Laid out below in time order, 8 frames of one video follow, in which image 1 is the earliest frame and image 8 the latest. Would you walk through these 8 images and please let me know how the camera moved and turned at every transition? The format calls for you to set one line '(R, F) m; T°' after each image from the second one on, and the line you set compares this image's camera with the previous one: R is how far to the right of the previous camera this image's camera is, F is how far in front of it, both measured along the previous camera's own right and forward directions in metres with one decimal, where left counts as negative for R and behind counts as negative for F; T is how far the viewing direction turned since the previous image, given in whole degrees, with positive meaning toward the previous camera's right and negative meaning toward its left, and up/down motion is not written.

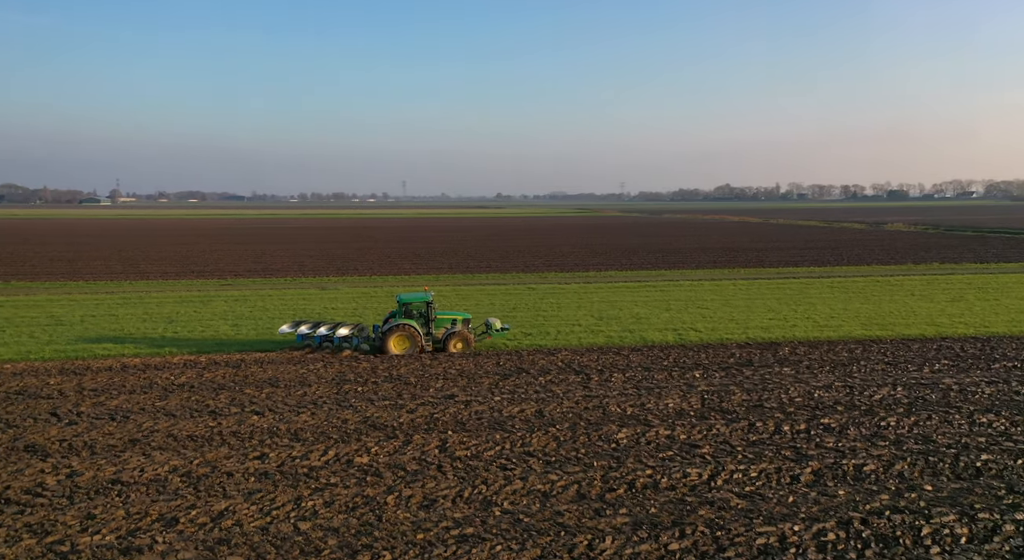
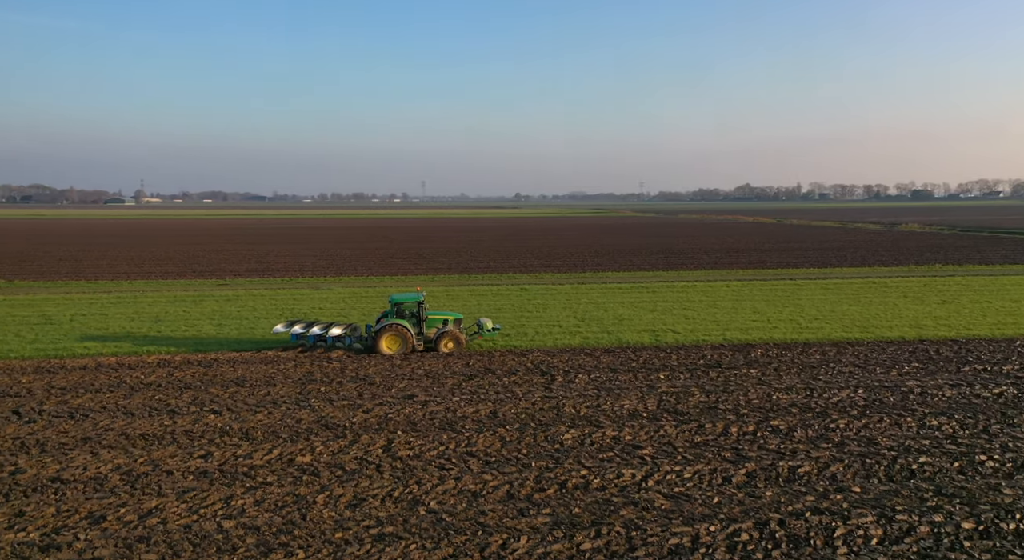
(+0.7, -0.1) m; -1°
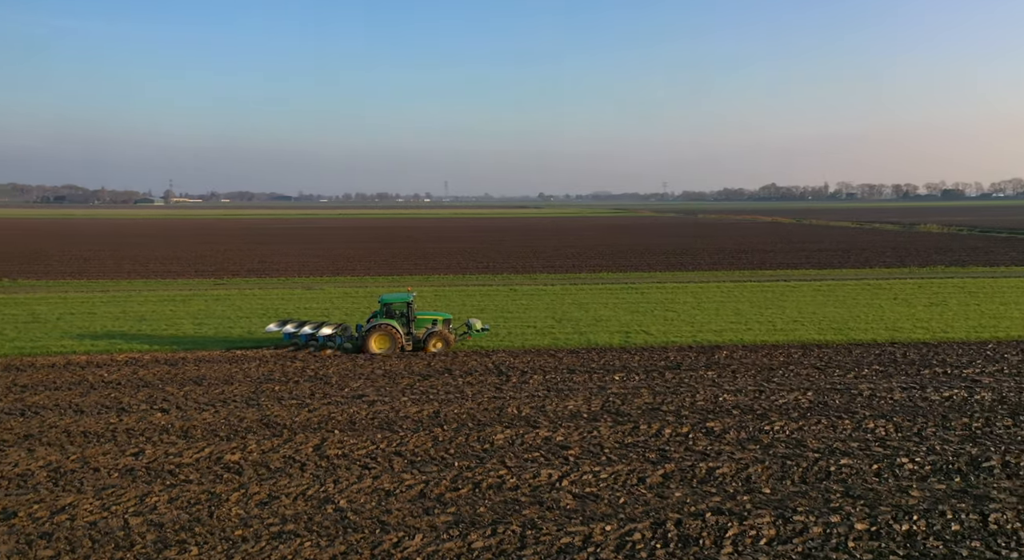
(+0.9, -0.1) m; -1°
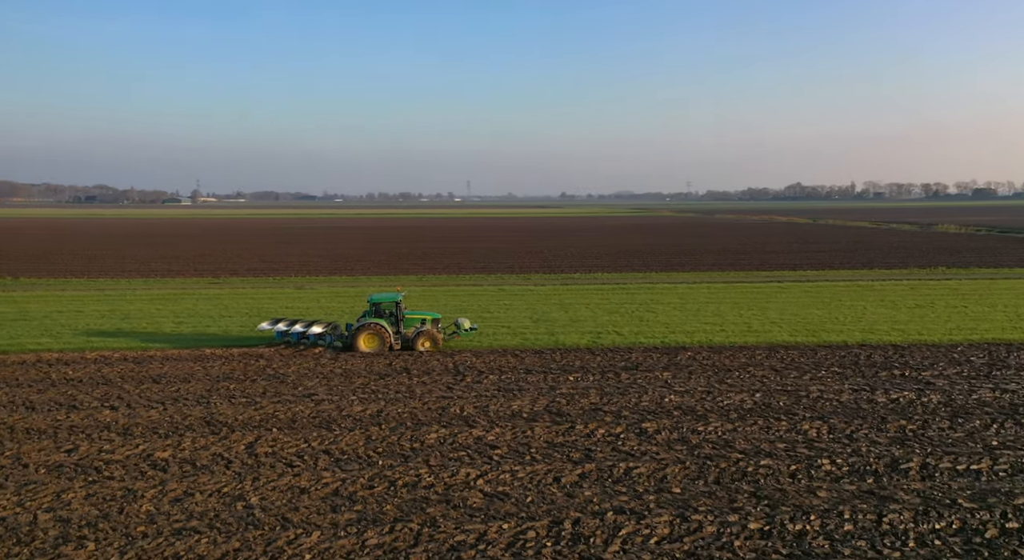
(+0.9, -0.1) m; -1°
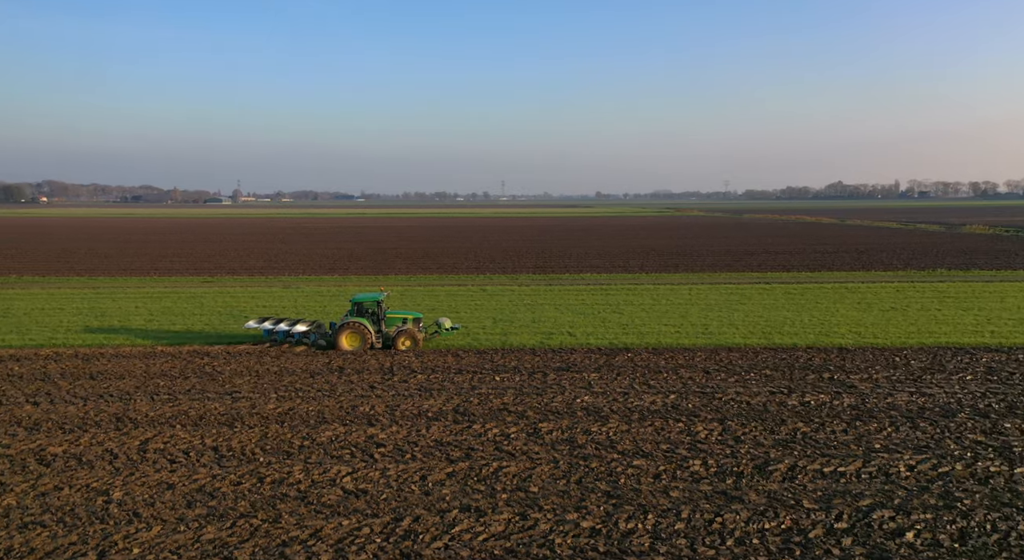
(+1.4, -0.1) m; -1°
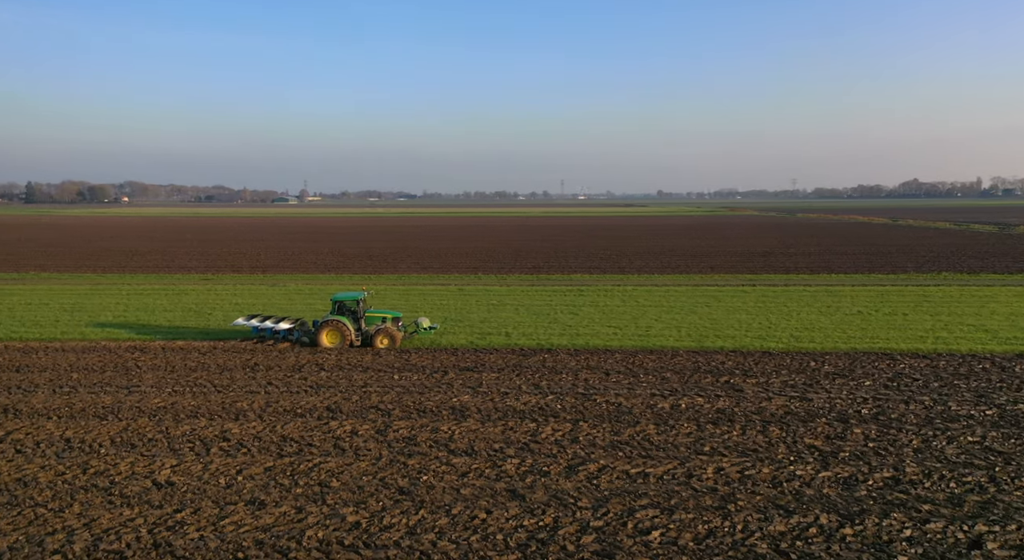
(+2.2, -0.2) m; -2°
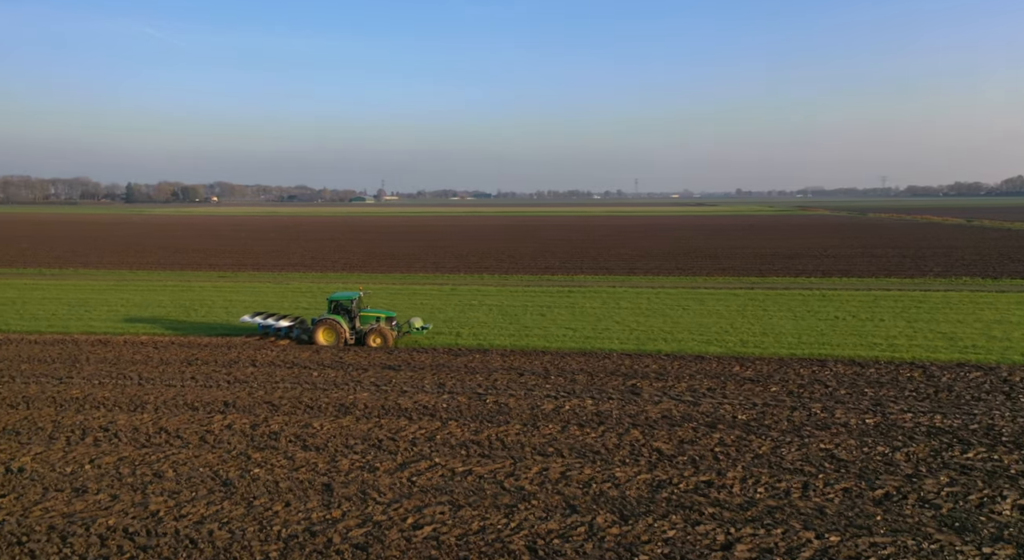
(+2.2, -0.3) m; -3°
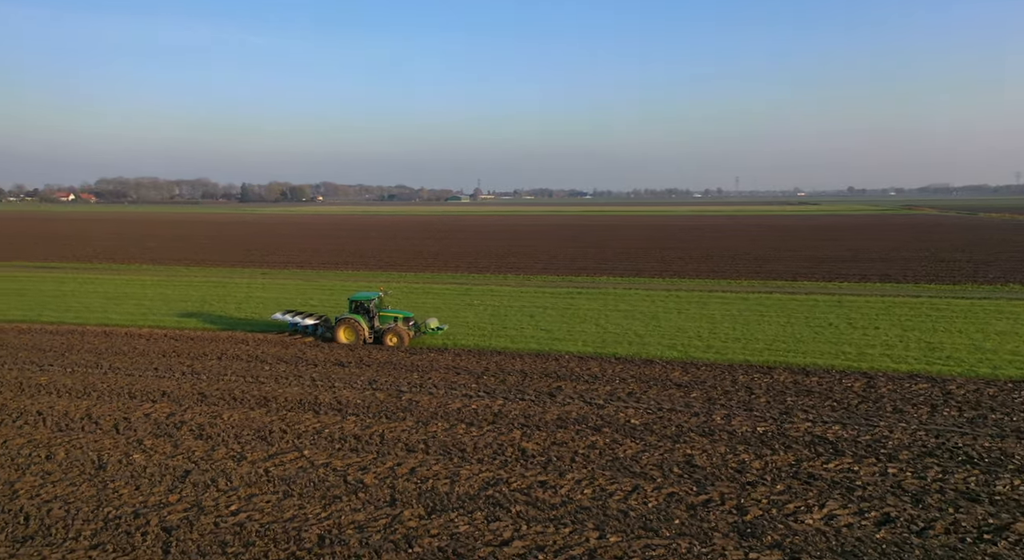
(+2.3, -0.4) m; -5°
